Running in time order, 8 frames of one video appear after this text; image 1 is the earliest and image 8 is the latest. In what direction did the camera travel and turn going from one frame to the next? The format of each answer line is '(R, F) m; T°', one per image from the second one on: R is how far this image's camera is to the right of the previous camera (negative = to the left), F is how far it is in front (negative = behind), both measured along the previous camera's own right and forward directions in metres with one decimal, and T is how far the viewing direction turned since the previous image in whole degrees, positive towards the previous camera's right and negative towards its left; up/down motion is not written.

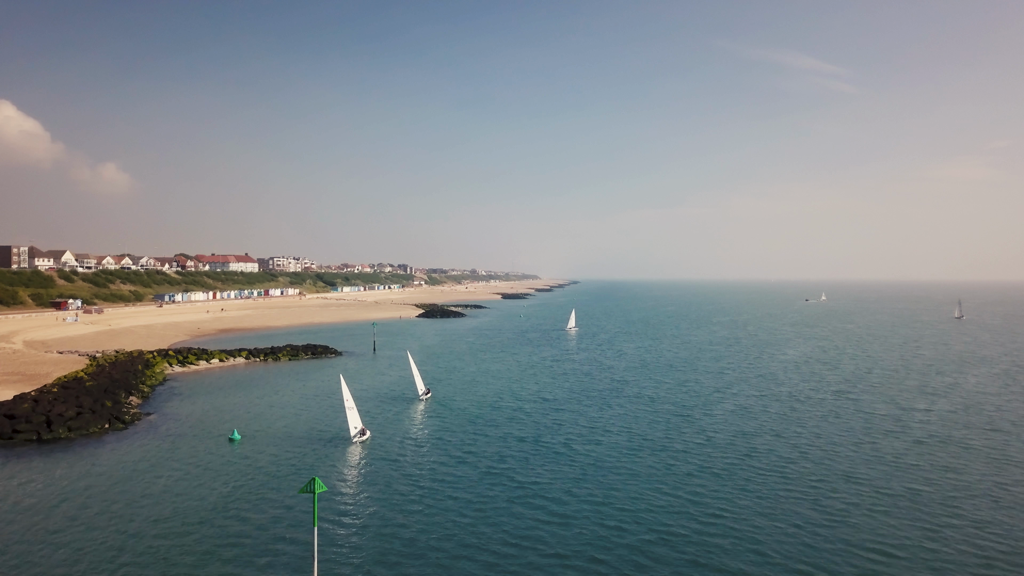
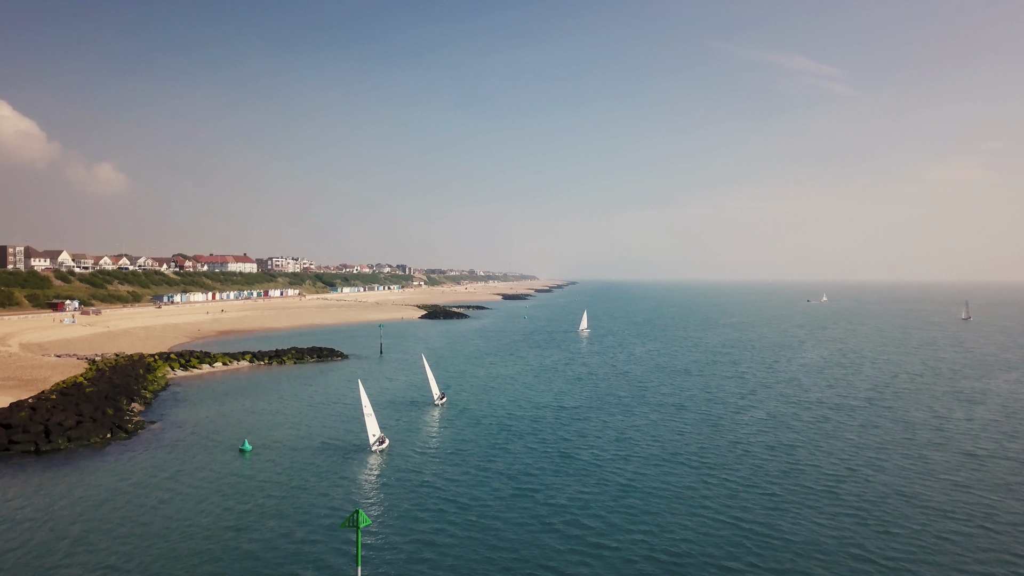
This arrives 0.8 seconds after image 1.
(-1.1, +1.7) m; 0°
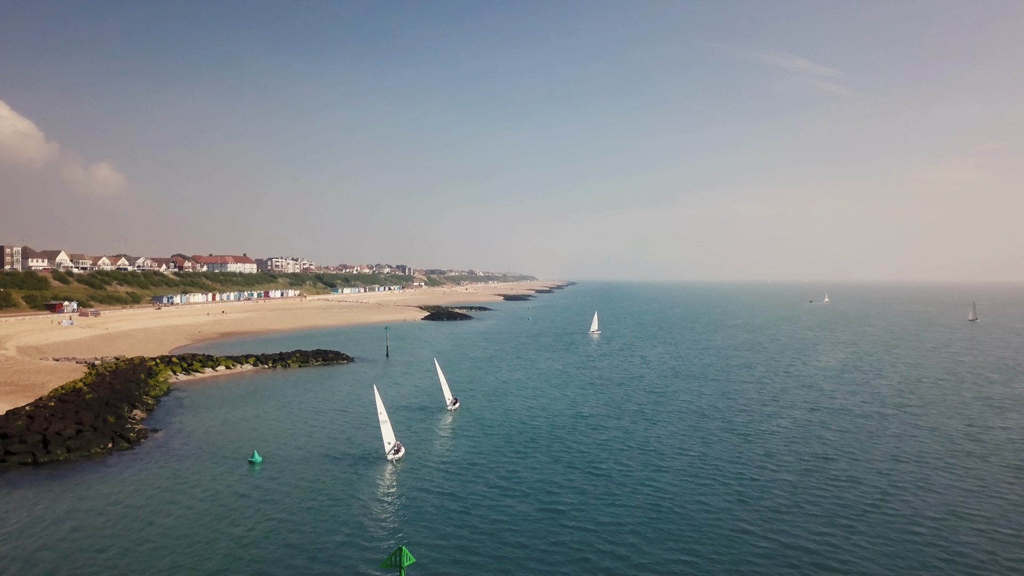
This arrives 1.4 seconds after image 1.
(-0.9, +1.5) m; 0°
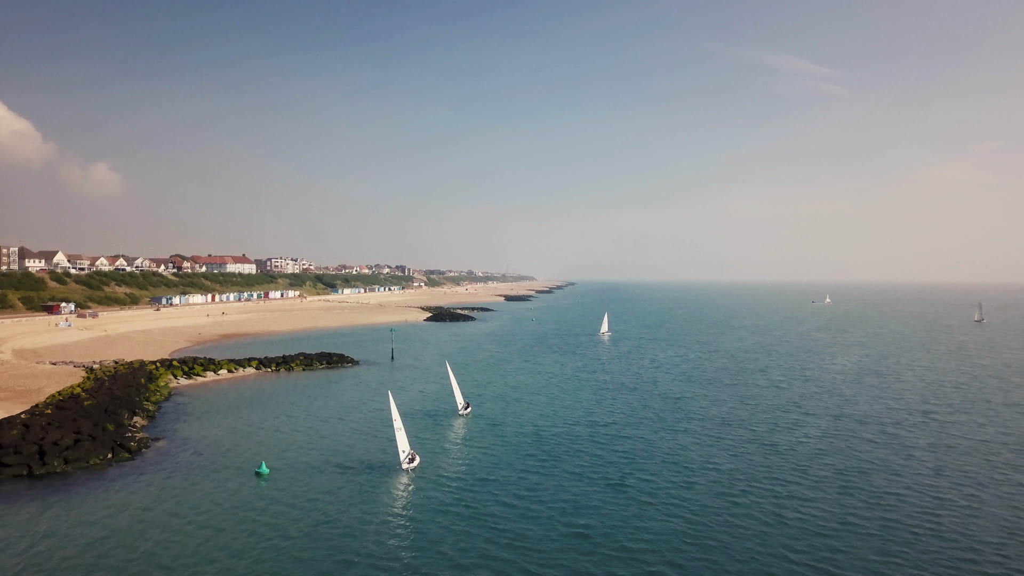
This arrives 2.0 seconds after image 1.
(-0.8, +1.4) m; 0°
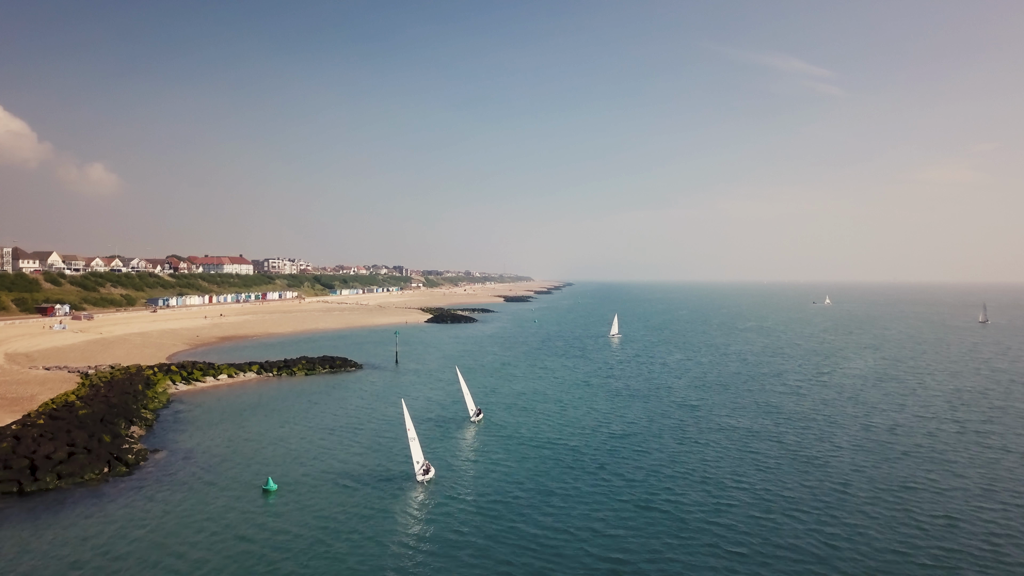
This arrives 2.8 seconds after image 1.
(-0.8, +1.6) m; 0°
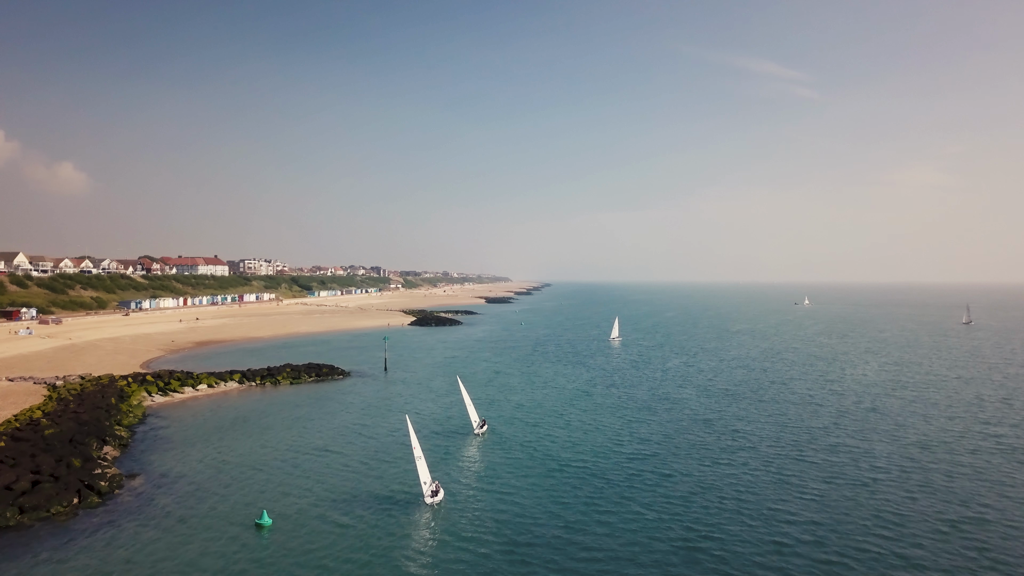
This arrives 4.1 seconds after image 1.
(-1.4, +2.8) m; +2°
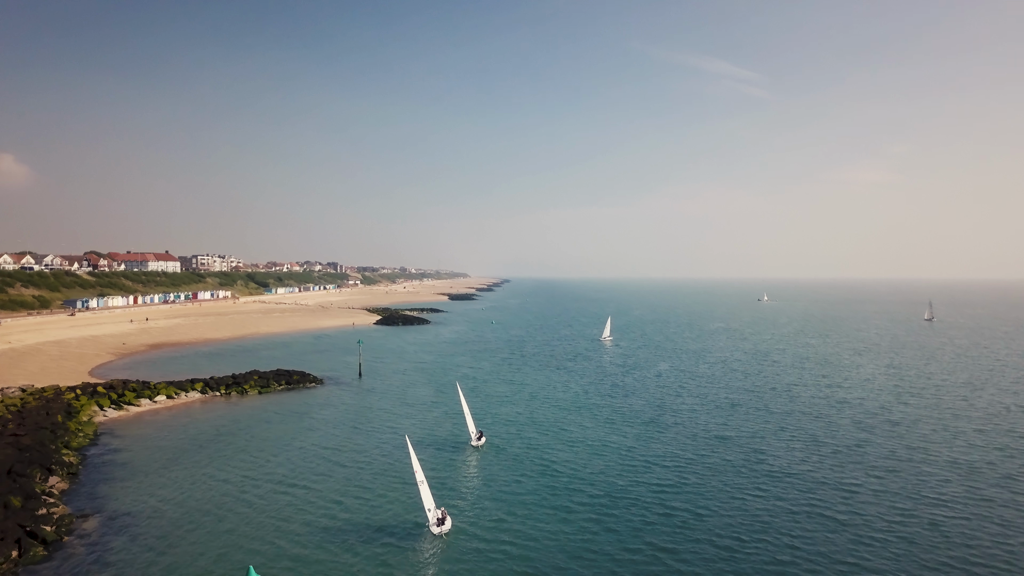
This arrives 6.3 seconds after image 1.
(-2.0, +3.8) m; +3°
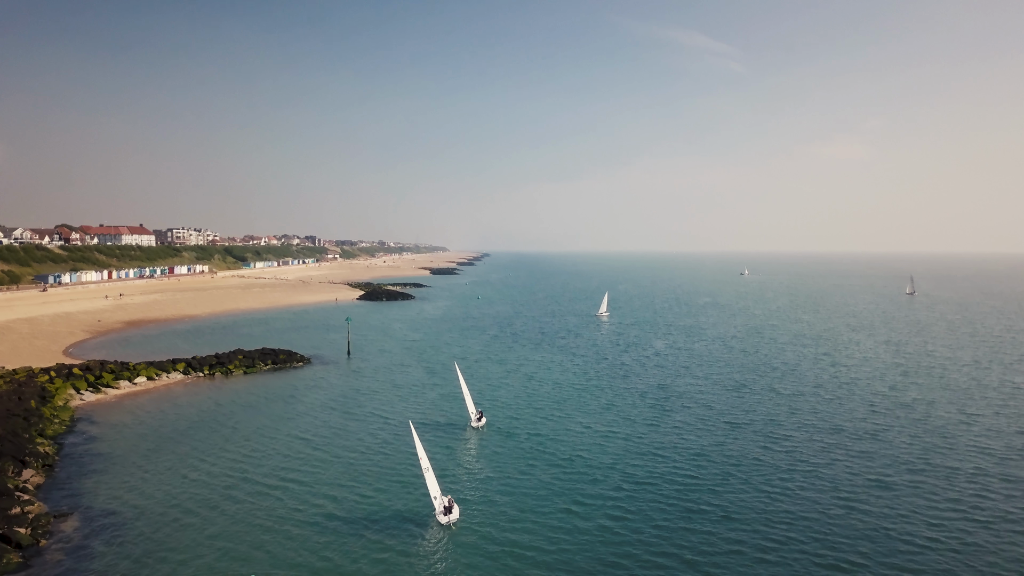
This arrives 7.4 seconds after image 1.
(-1.1, +1.9) m; +2°
